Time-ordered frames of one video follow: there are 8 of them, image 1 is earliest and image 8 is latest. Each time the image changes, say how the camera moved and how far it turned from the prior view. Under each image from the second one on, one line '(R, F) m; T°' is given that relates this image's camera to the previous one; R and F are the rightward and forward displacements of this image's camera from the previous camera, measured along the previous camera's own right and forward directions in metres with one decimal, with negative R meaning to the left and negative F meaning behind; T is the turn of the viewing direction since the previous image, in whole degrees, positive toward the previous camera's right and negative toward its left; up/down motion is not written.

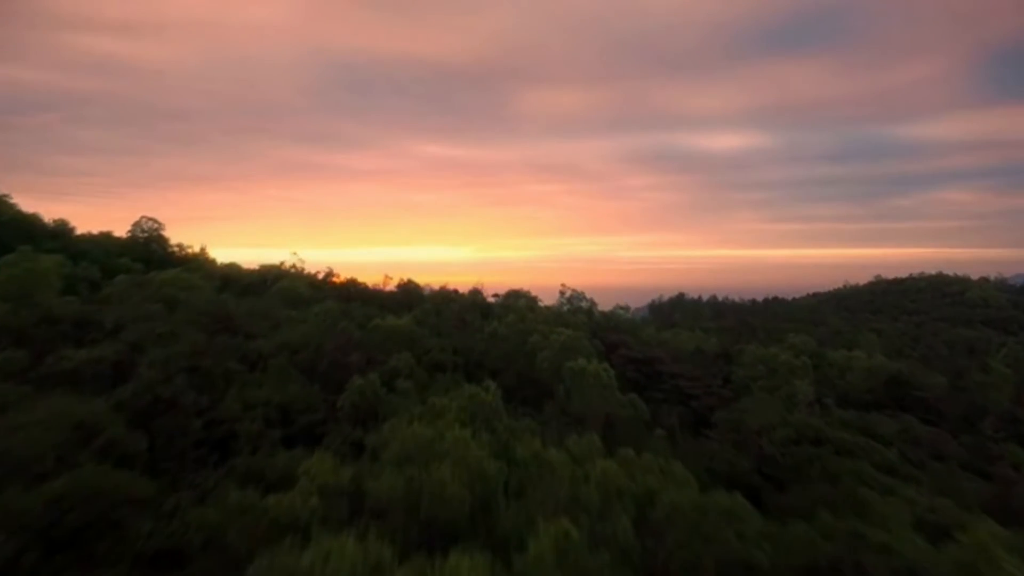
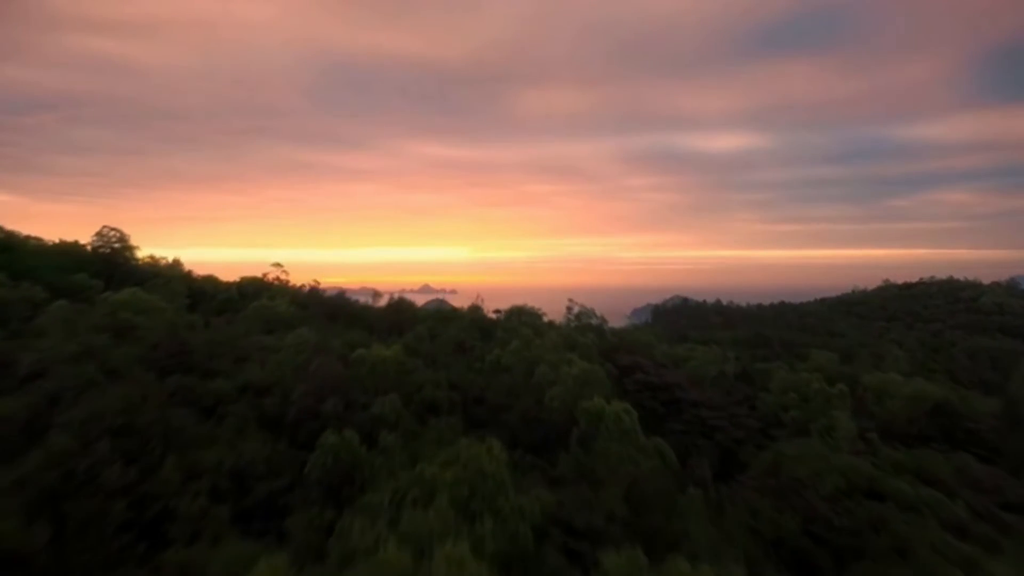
(0.0, +1.3) m; 0°
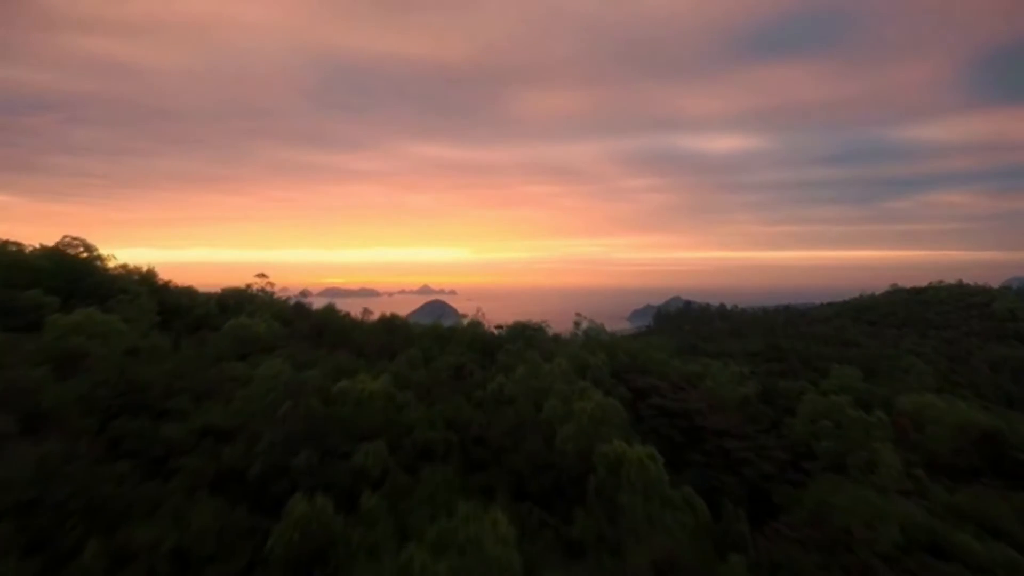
(-0.1, +1.1) m; 0°
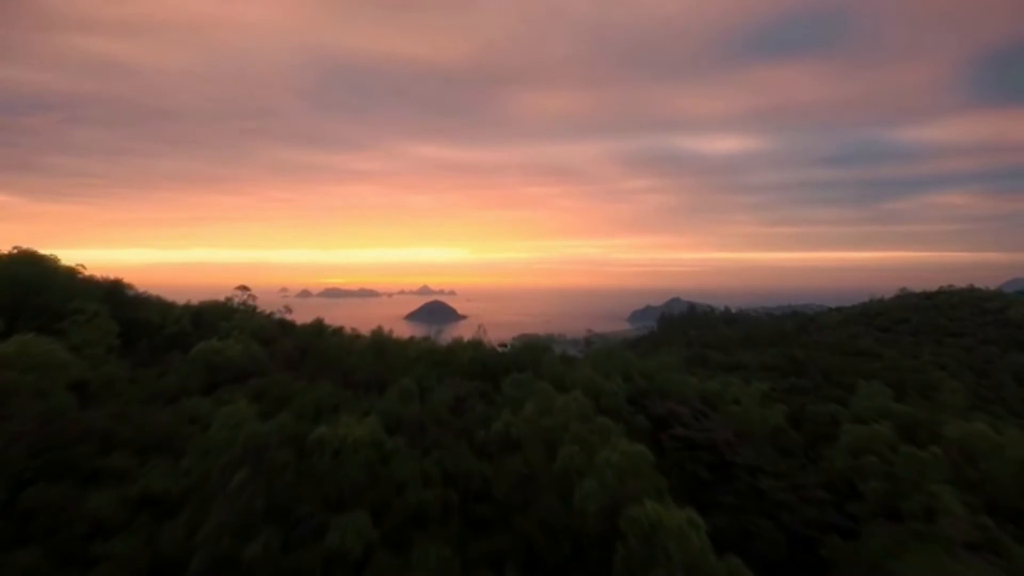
(-0.1, +1.1) m; 0°
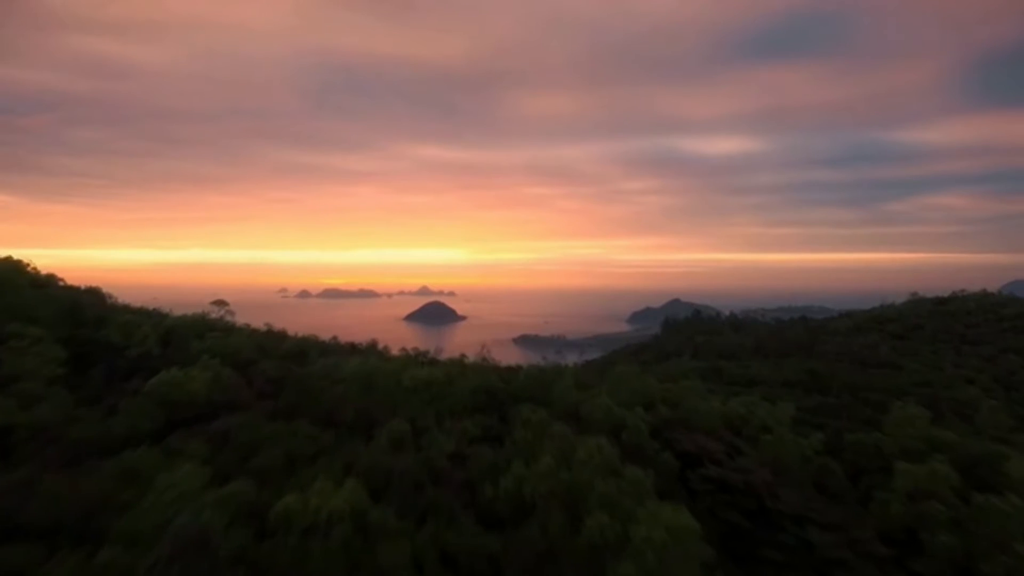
(-0.1, +1.2) m; 0°
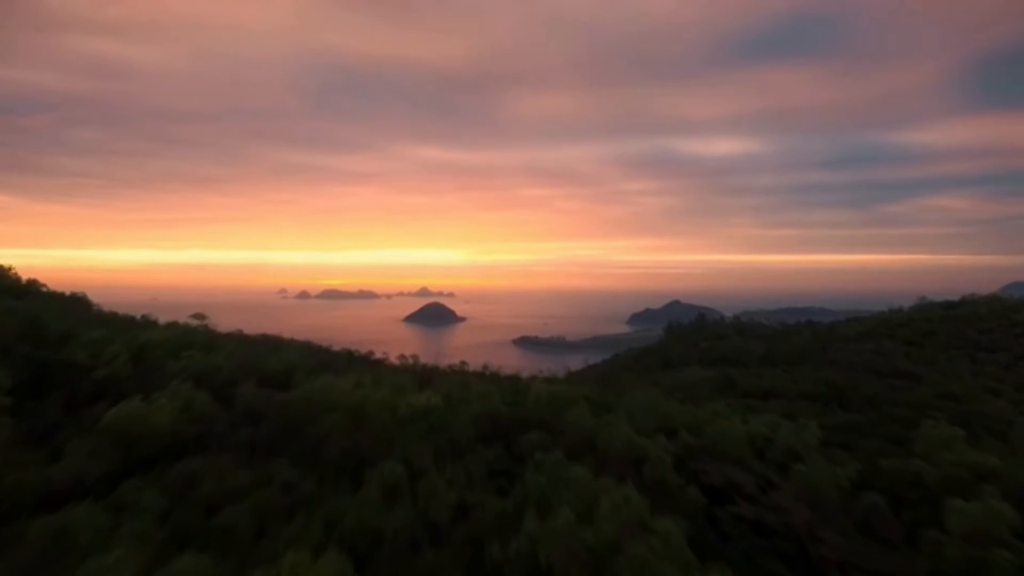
(-0.1, +0.9) m; 0°
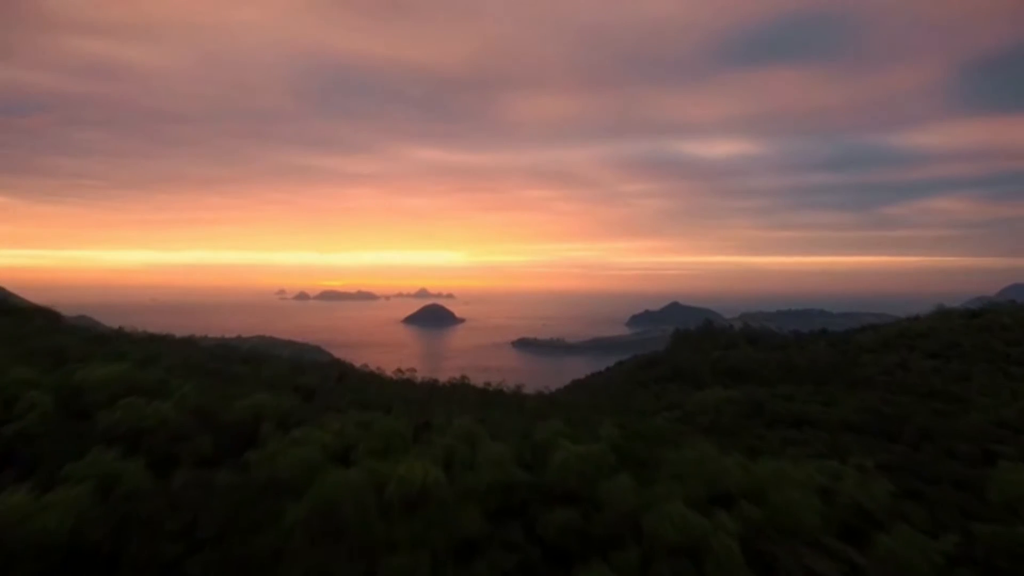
(-0.1, +1.8) m; 0°
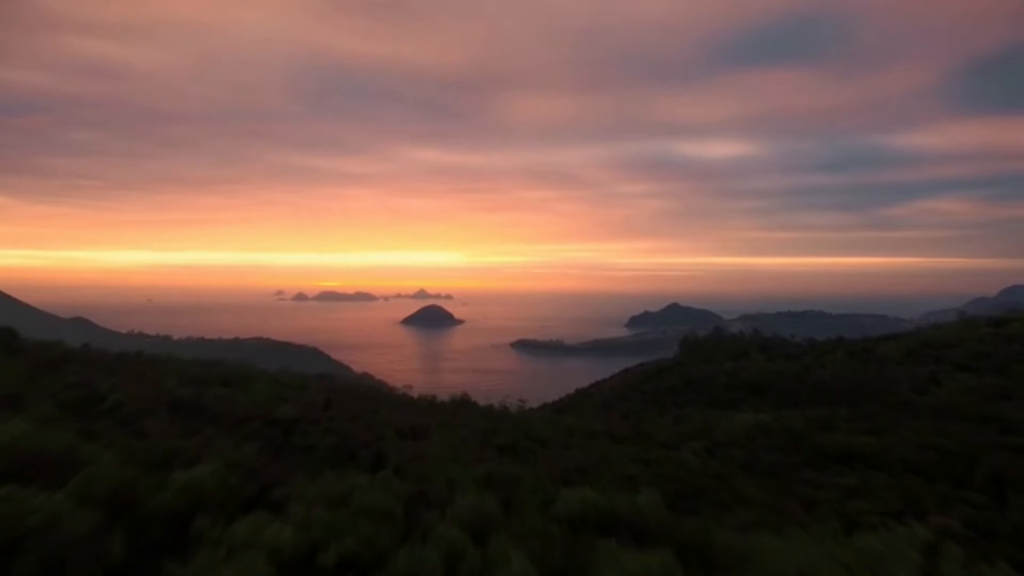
(-0.2, +2.1) m; 0°
